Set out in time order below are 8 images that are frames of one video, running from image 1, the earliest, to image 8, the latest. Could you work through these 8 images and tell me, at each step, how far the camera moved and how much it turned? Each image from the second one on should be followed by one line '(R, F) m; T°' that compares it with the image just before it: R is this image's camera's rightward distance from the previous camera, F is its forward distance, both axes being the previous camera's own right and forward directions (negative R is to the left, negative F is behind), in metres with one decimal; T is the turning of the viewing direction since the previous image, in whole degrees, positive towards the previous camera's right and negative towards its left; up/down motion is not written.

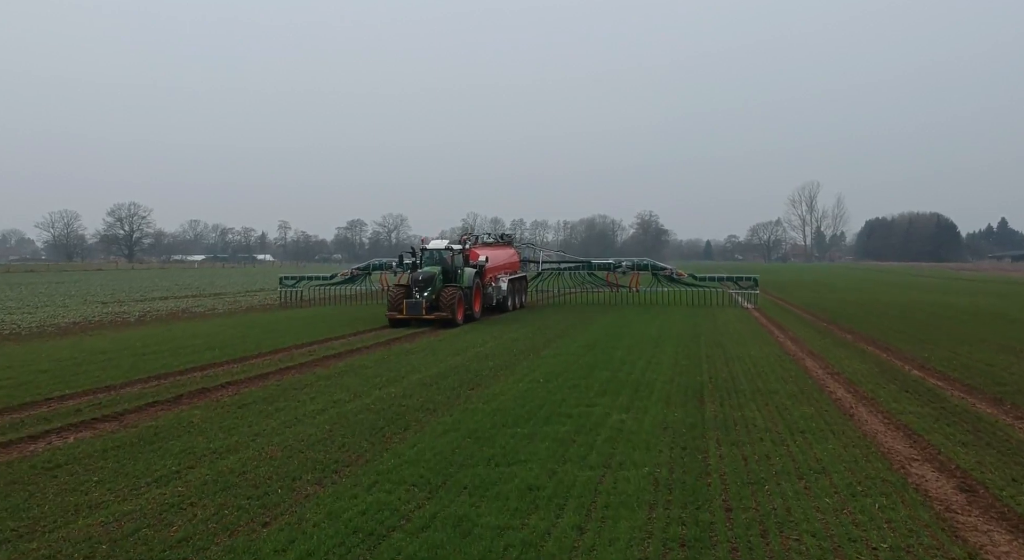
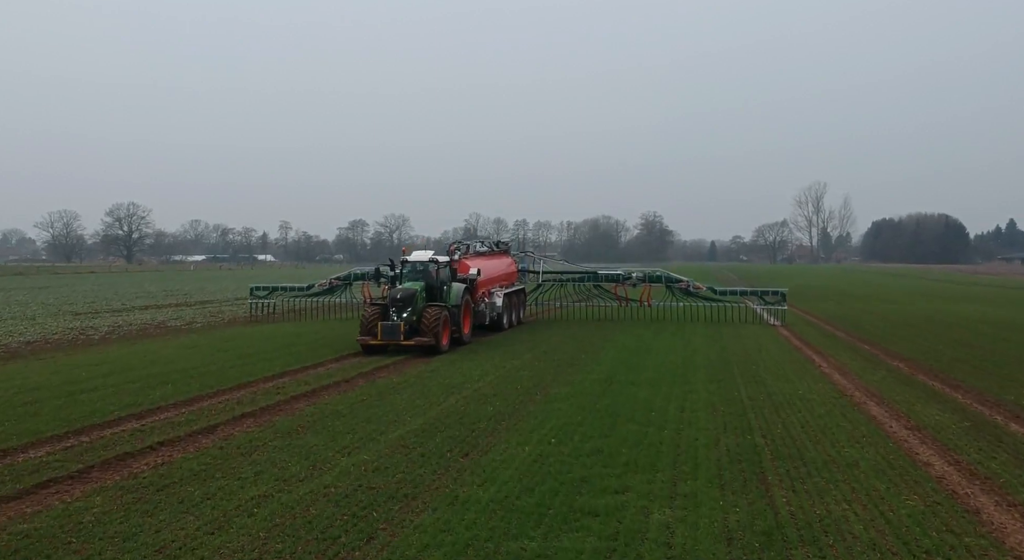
(0.0, +2.3) m; 0°
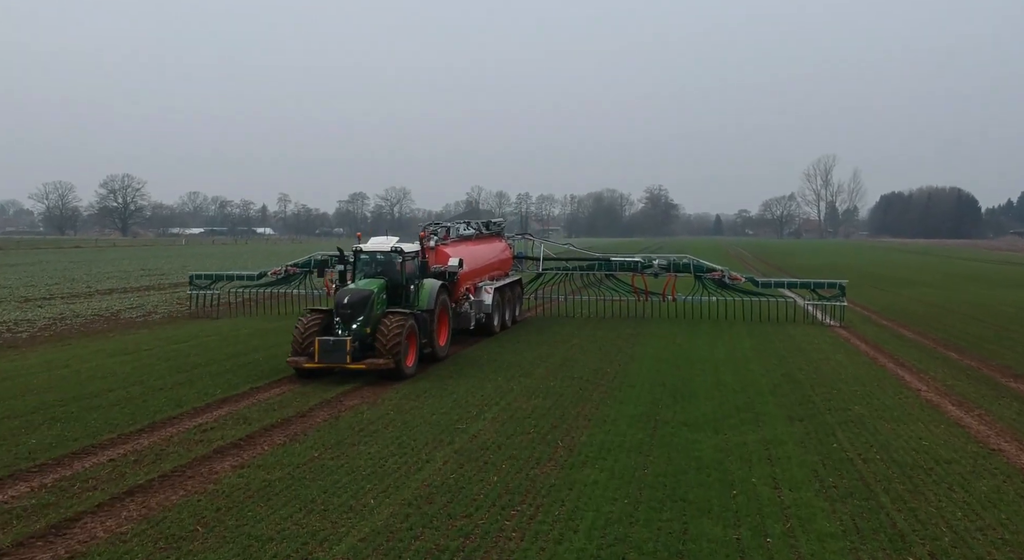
(-0.1, +3.6) m; 0°
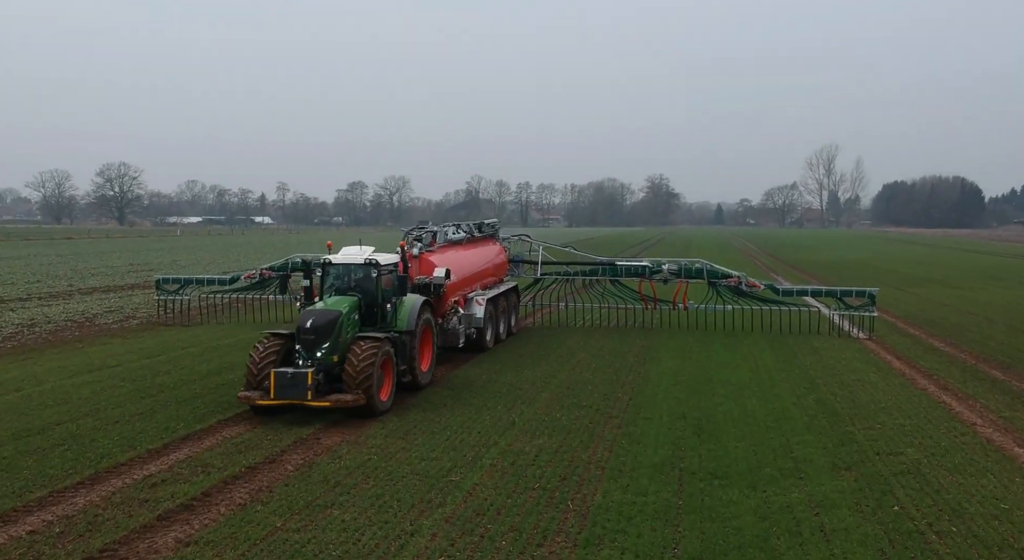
(0.0, +1.4) m; 0°
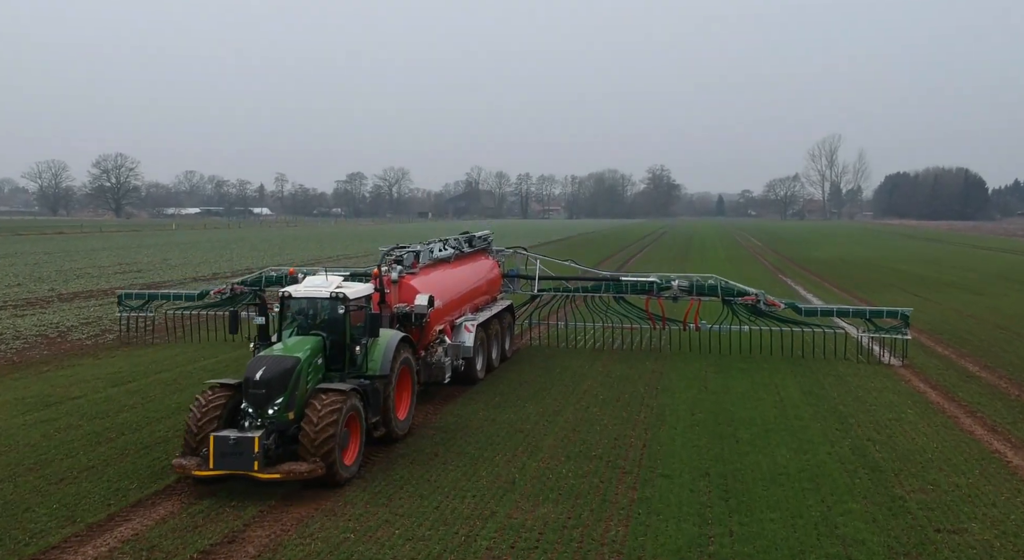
(0.0, +1.4) m; 0°
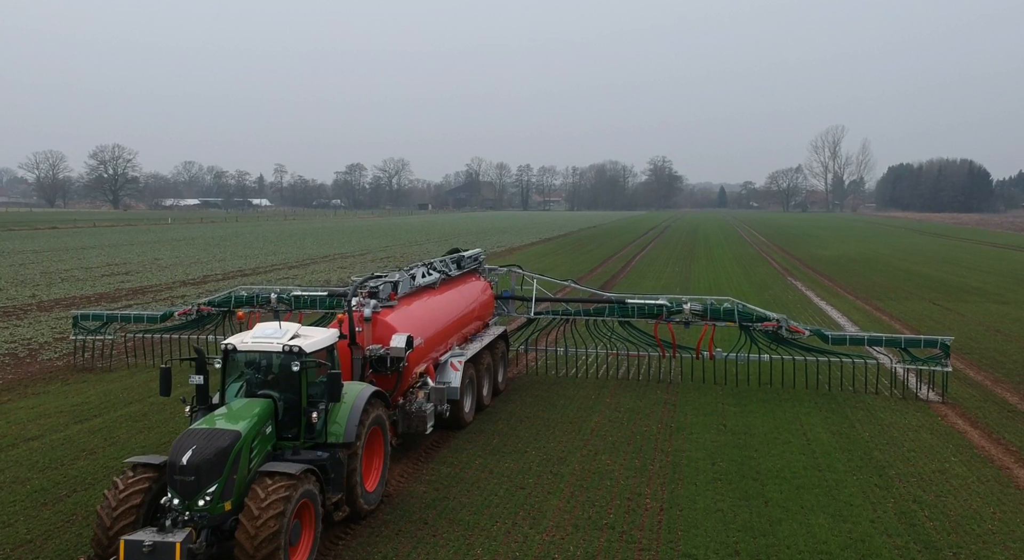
(+0.1, +1.6) m; 0°
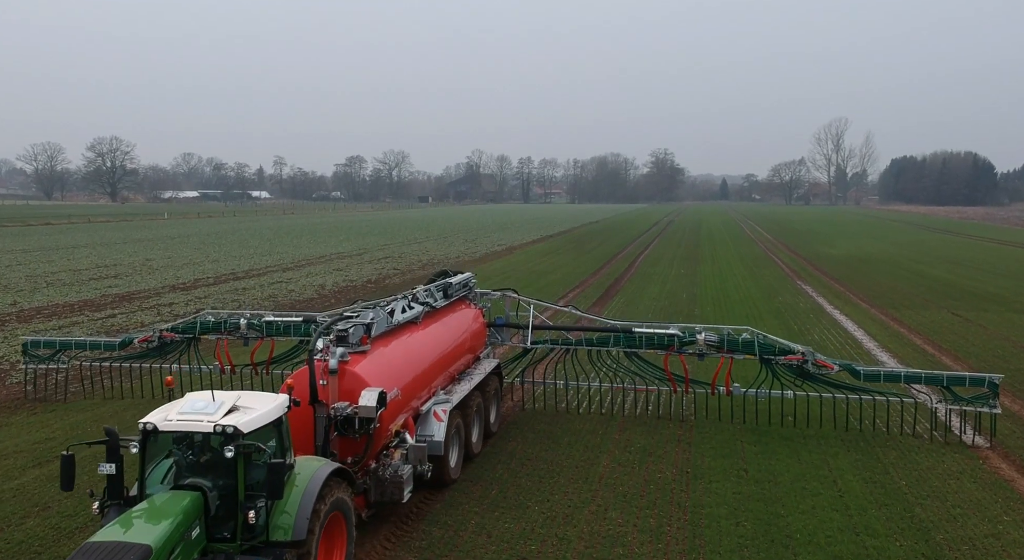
(+0.1, +1.5) m; 0°
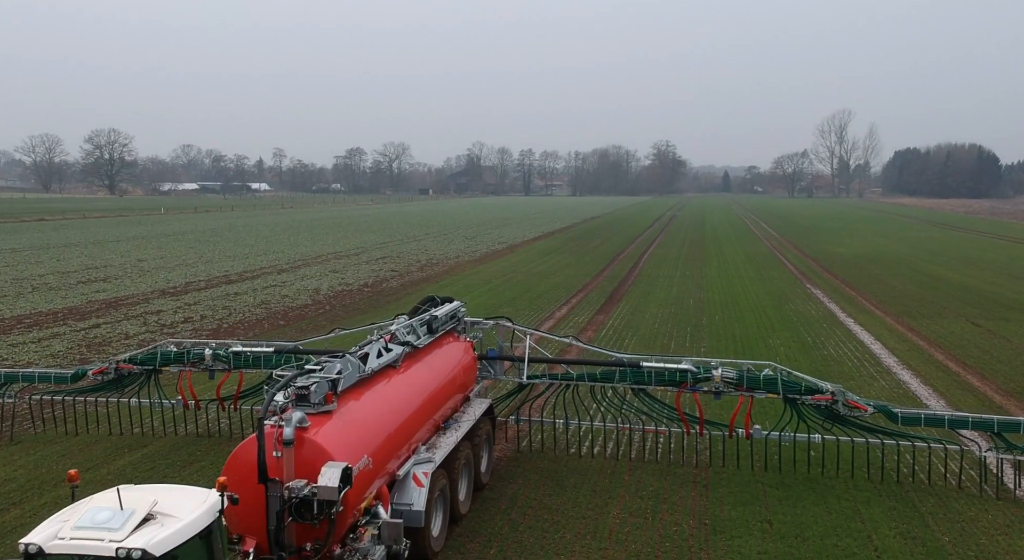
(+0.1, +1.4) m; 0°
